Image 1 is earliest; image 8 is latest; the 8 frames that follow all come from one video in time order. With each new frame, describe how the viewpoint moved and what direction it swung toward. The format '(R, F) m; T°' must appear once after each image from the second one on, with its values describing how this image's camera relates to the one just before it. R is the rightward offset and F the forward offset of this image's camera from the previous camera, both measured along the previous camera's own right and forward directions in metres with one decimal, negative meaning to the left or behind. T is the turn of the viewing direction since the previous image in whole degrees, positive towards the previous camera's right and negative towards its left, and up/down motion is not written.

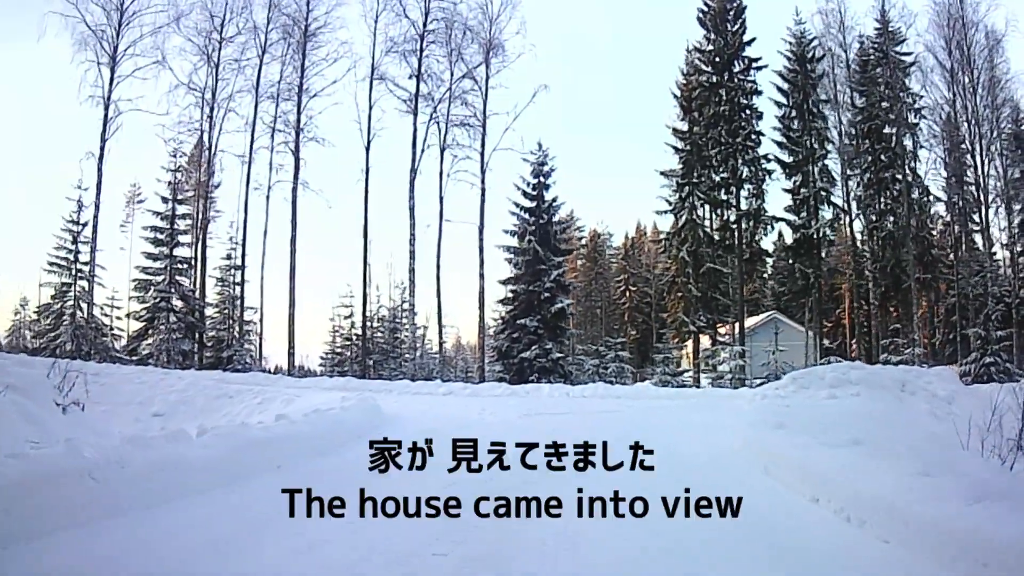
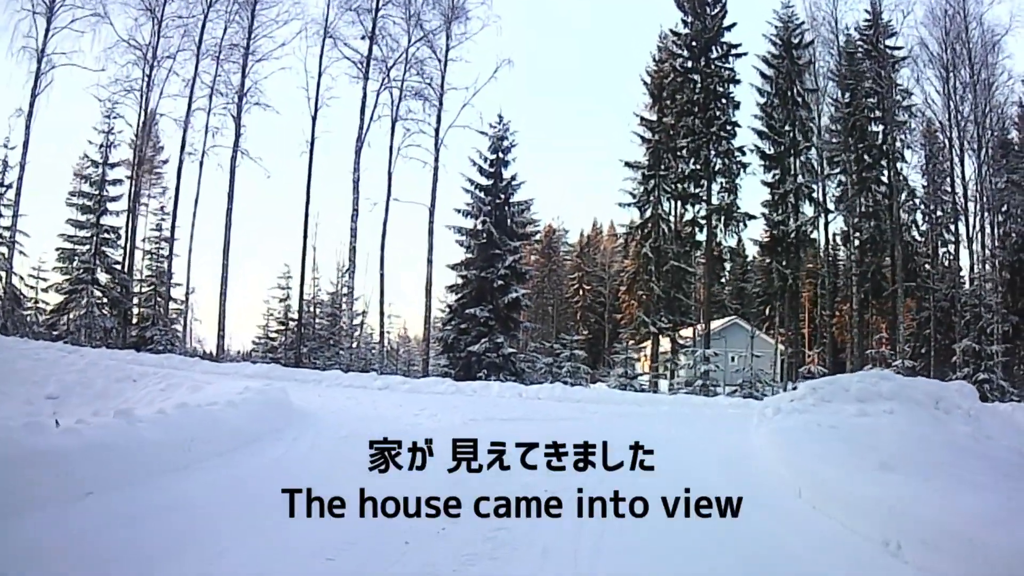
(+0.2, +1.9) m; +3°
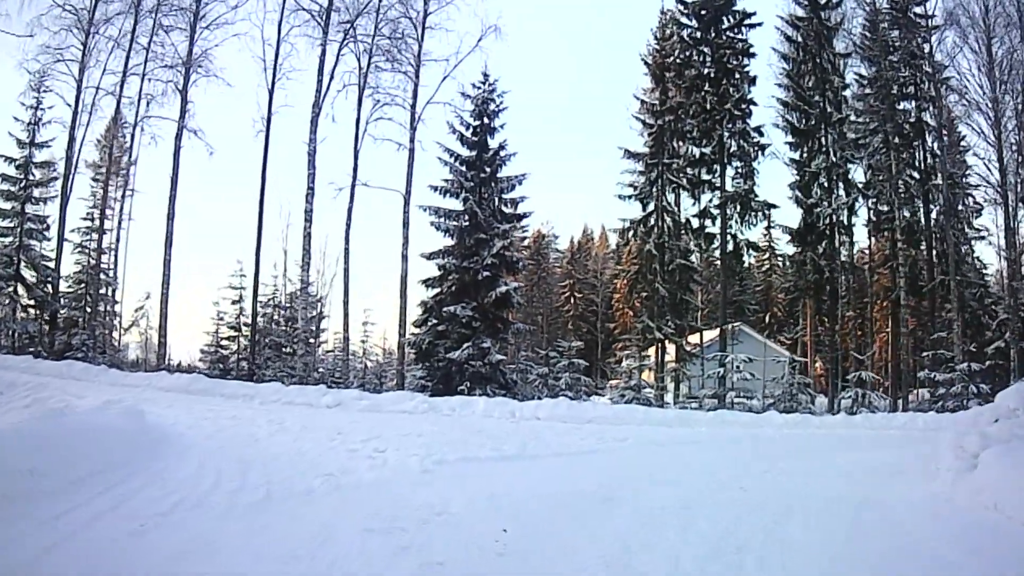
(-0.1, +3.4) m; +2°
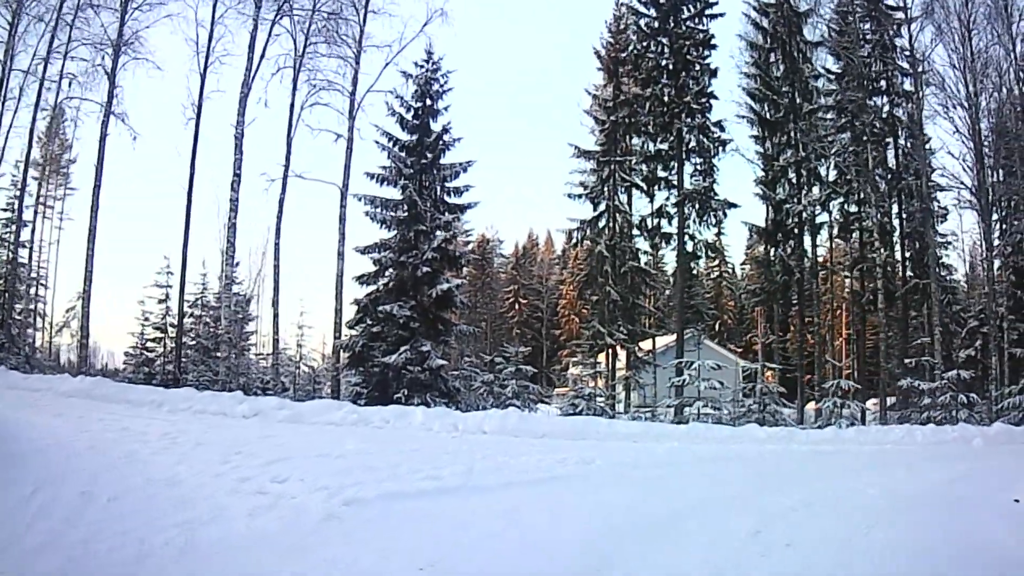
(+0.1, +1.2) m; +4°
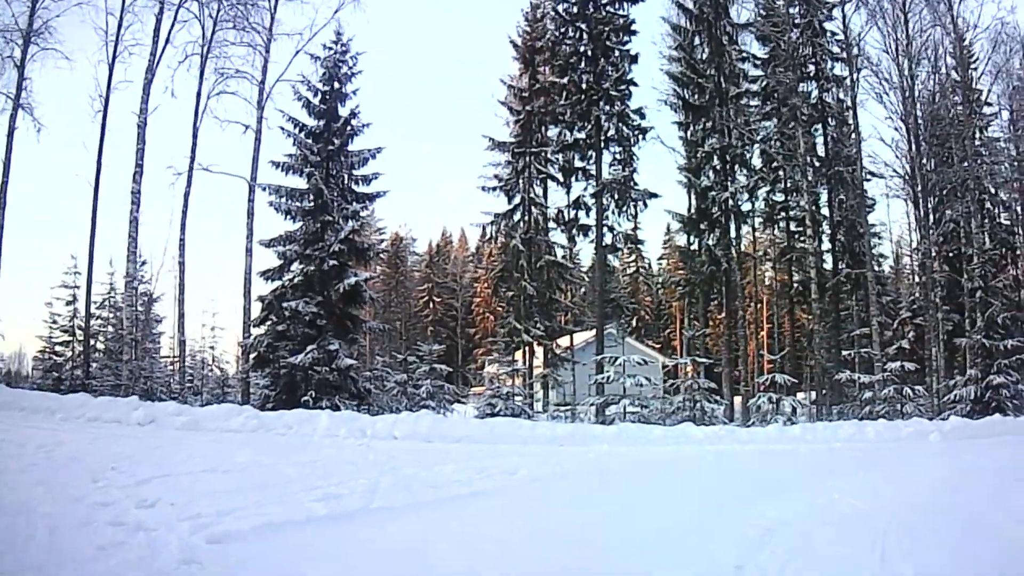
(0.0, +0.9) m; +7°
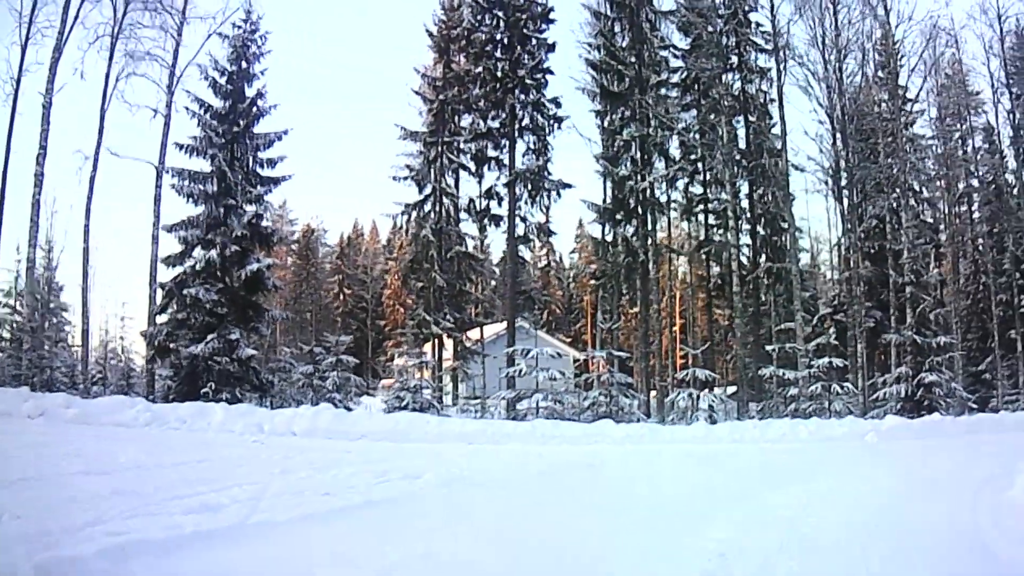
(0.0, +0.7) m; +7°
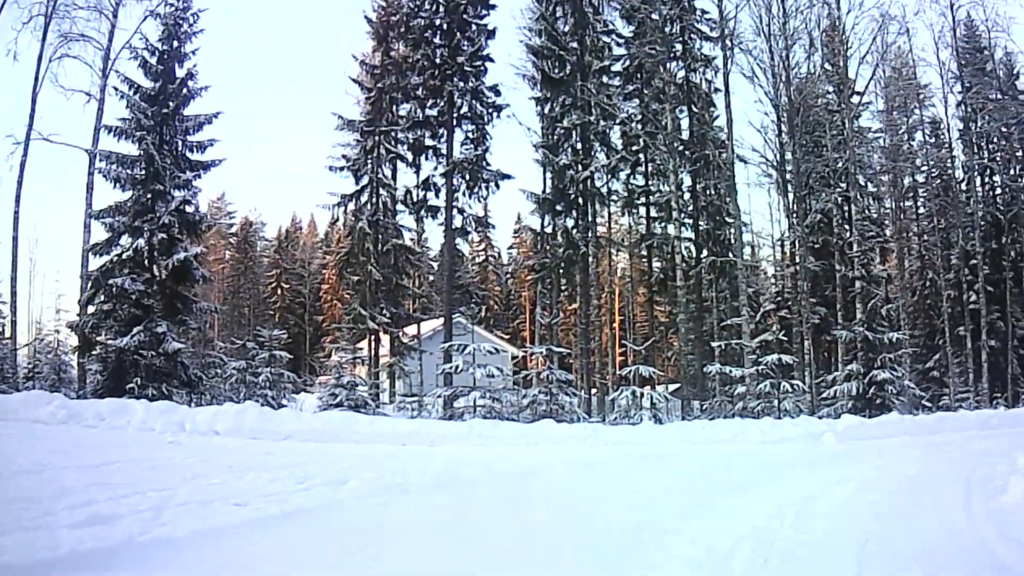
(0.0, +0.5) m; +5°
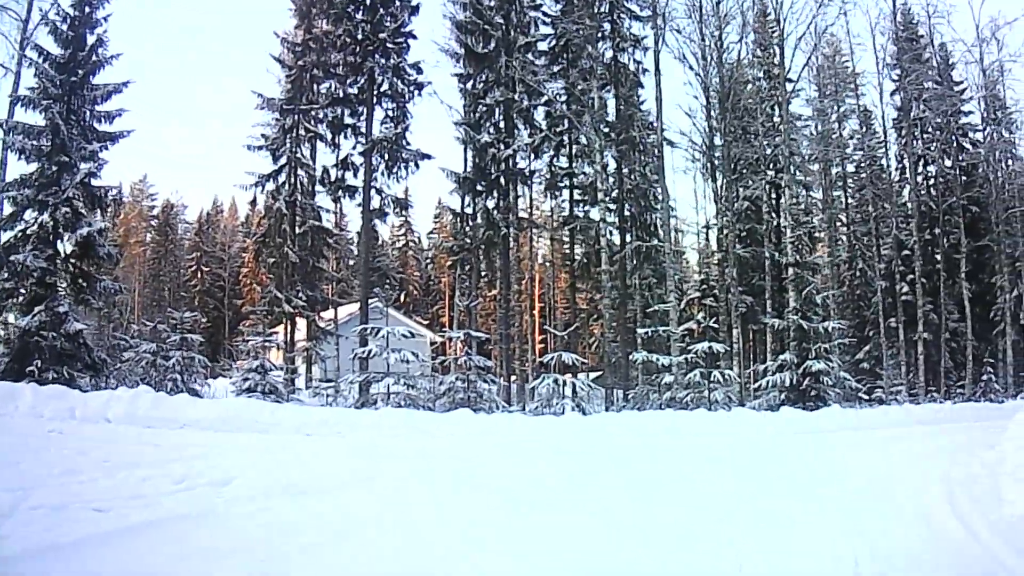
(0.0, +0.5) m; +6°
